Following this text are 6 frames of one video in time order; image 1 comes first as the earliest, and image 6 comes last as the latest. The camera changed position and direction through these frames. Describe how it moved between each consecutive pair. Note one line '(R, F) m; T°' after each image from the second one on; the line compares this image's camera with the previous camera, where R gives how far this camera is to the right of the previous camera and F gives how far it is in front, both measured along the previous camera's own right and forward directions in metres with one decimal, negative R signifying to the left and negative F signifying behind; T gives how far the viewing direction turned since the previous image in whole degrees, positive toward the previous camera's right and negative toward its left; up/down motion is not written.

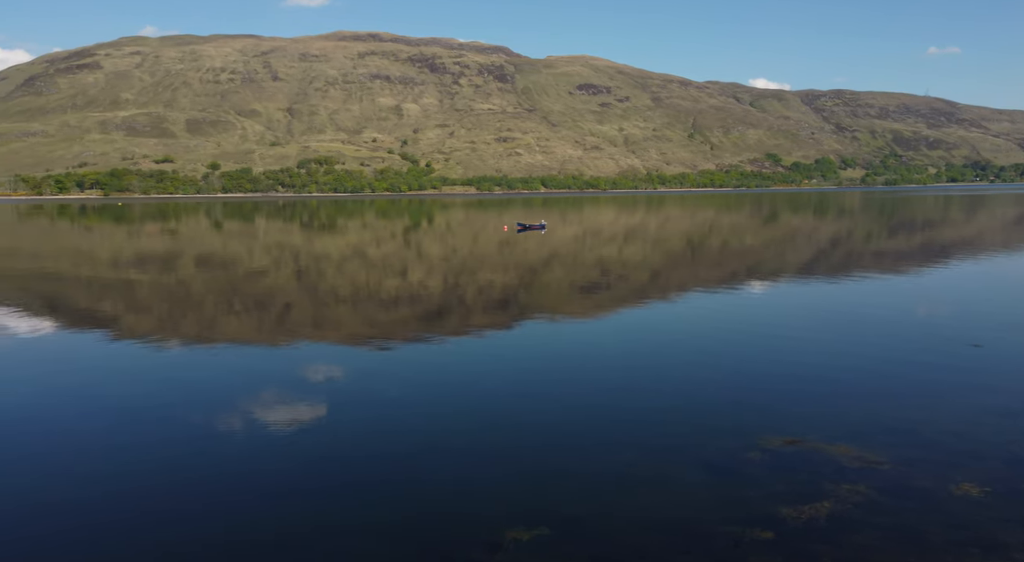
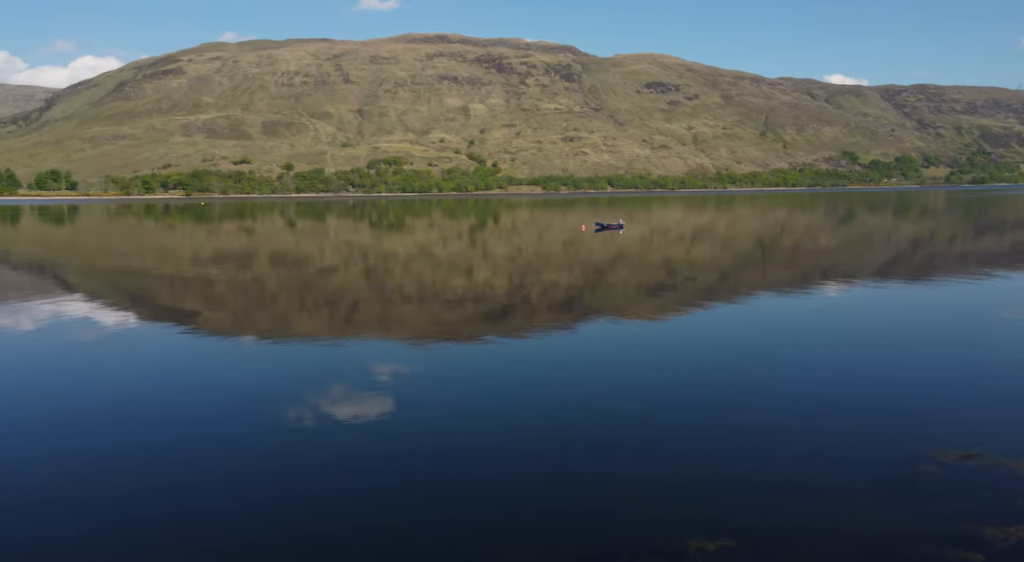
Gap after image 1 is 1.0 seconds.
(0.0, +0.2) m; -5°
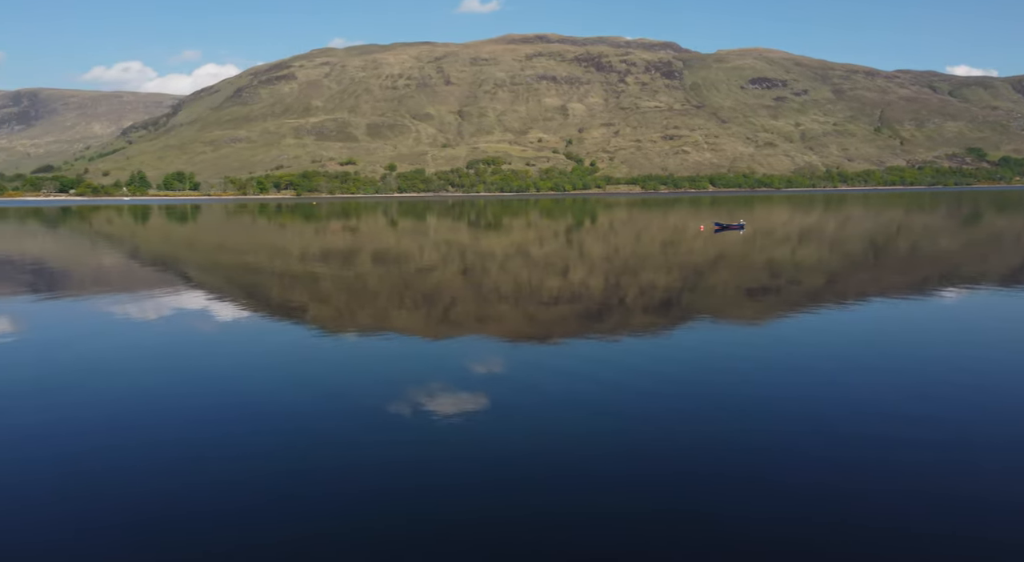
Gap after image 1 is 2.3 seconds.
(0.0, +0.4) m; -7°
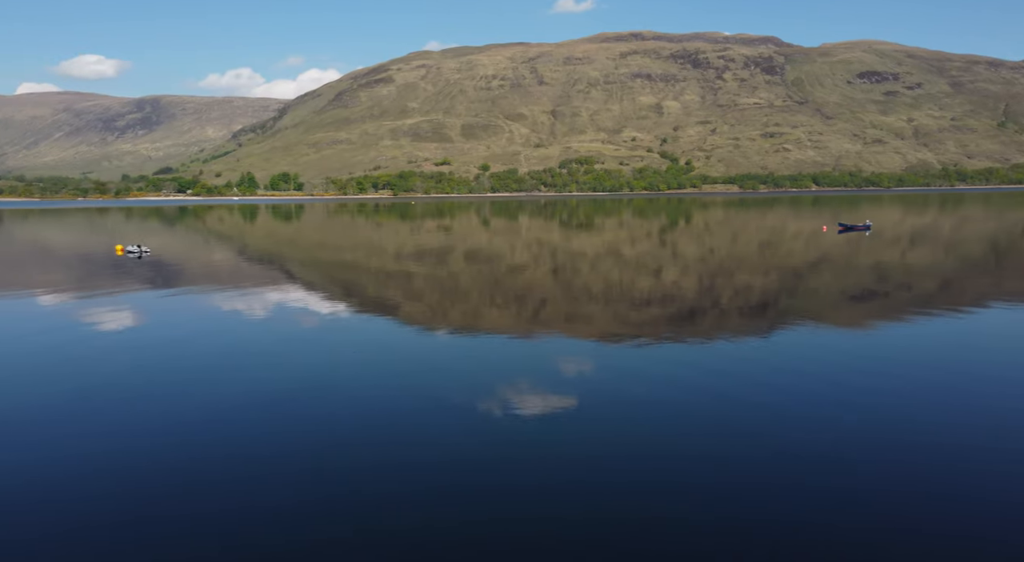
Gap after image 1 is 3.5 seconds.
(-0.1, +0.4) m; -7°
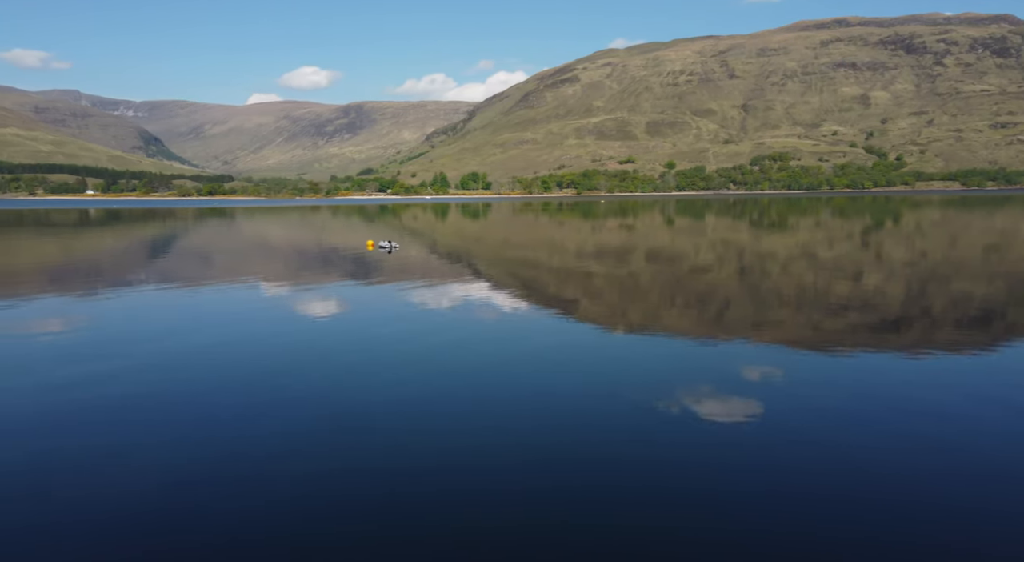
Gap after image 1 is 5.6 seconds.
(-0.6, +1.3) m; -13°
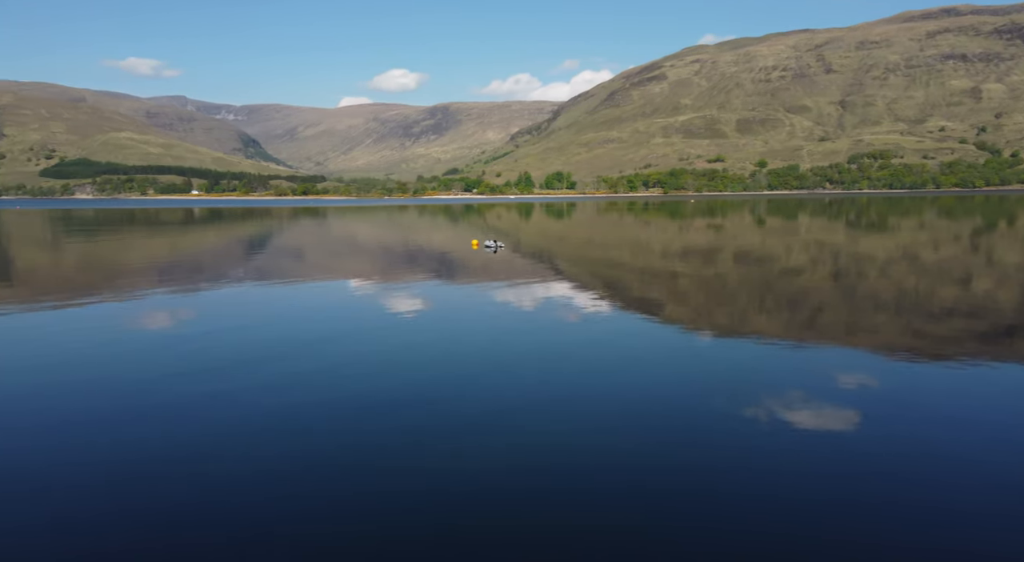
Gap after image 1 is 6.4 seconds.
(-0.4, +1.1) m; -6°
